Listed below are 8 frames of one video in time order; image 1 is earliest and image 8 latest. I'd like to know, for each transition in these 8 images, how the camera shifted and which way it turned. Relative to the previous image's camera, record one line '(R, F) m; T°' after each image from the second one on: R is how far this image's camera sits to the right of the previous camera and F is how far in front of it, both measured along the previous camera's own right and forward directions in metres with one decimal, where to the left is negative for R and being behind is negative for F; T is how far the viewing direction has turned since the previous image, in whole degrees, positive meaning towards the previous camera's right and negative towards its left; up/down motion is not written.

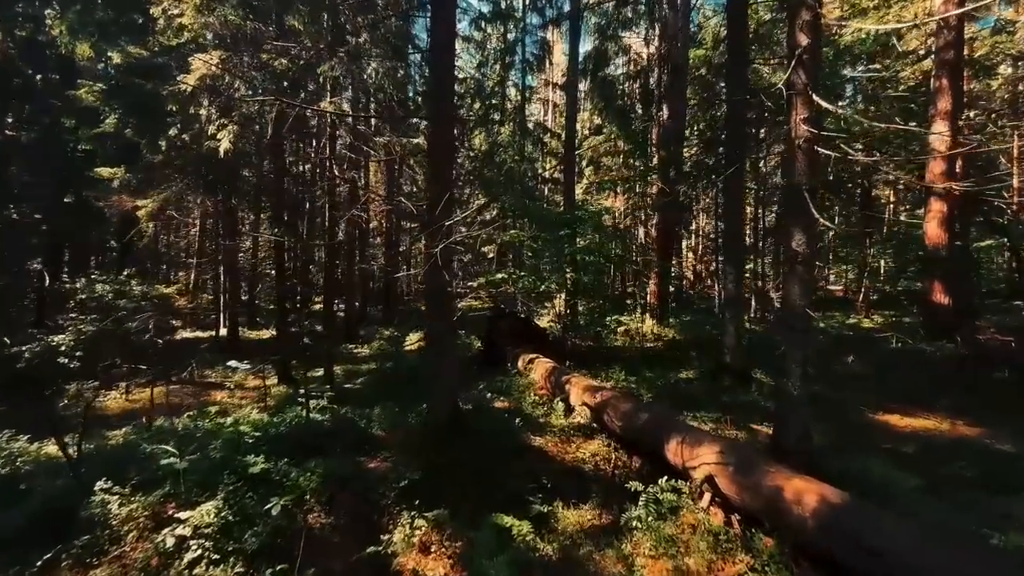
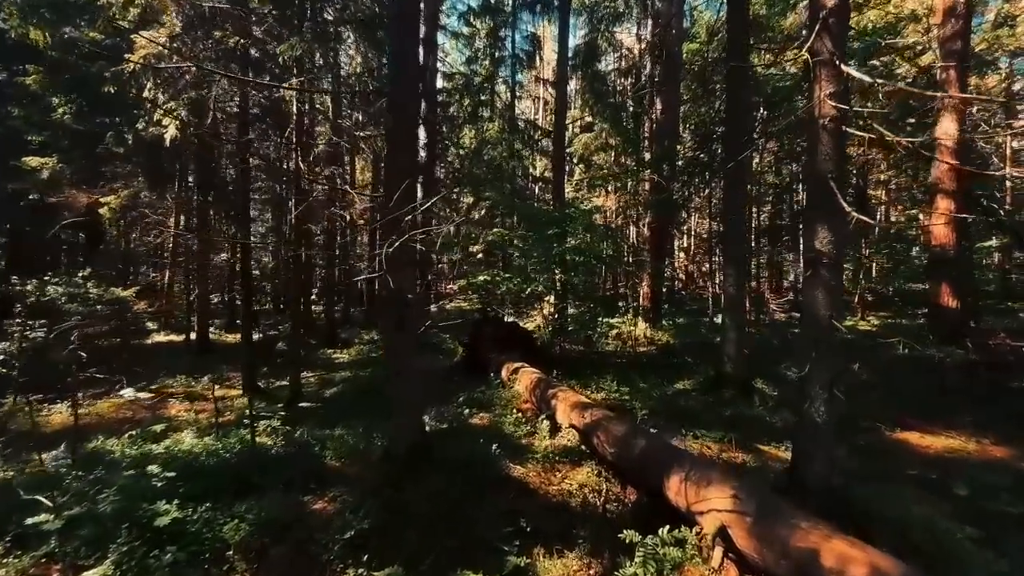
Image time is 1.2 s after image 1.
(+0.2, +0.8) m; +1°
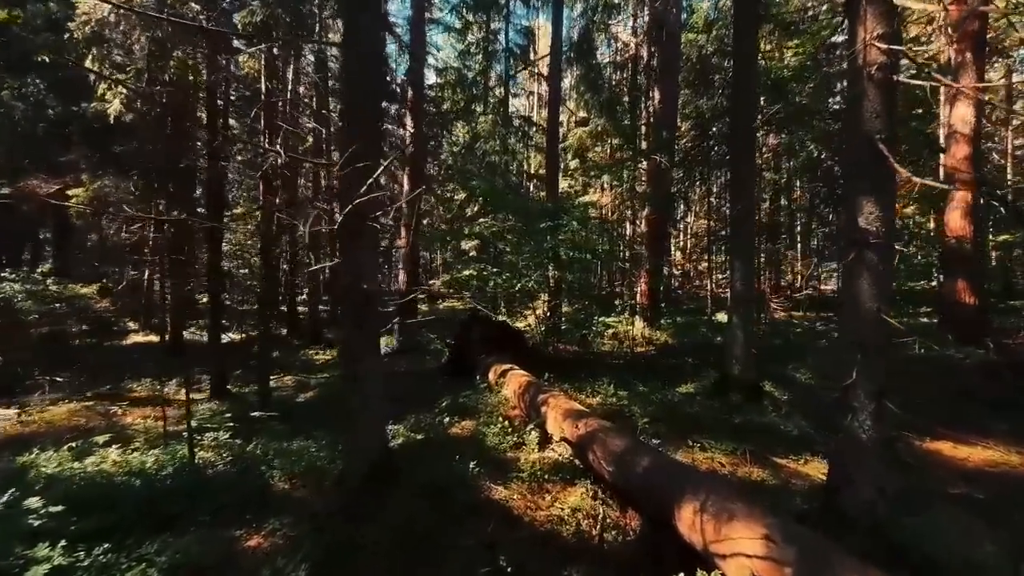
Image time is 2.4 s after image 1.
(+0.1, +0.8) m; +1°
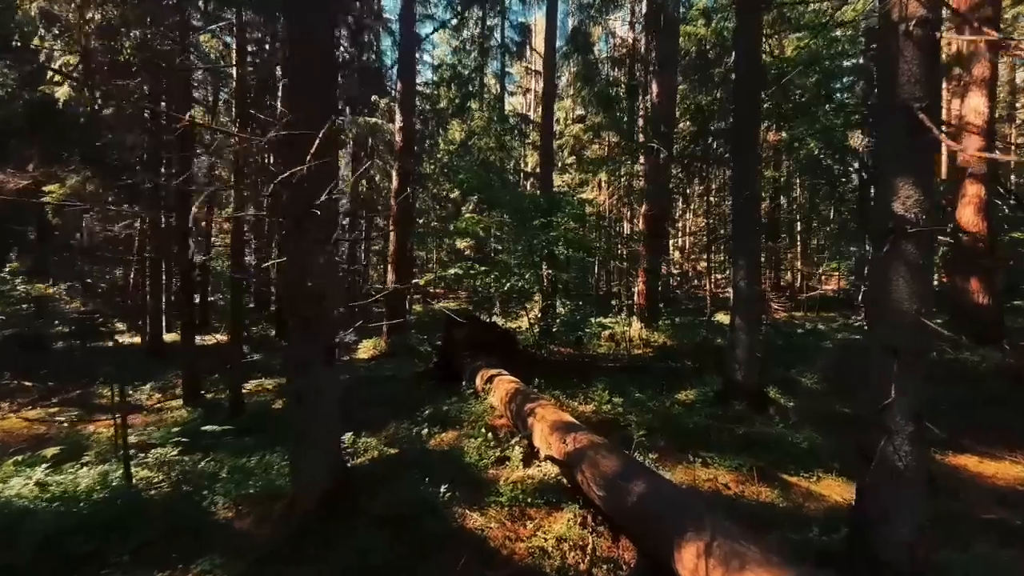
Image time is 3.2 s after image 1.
(+0.2, +0.5) m; 0°
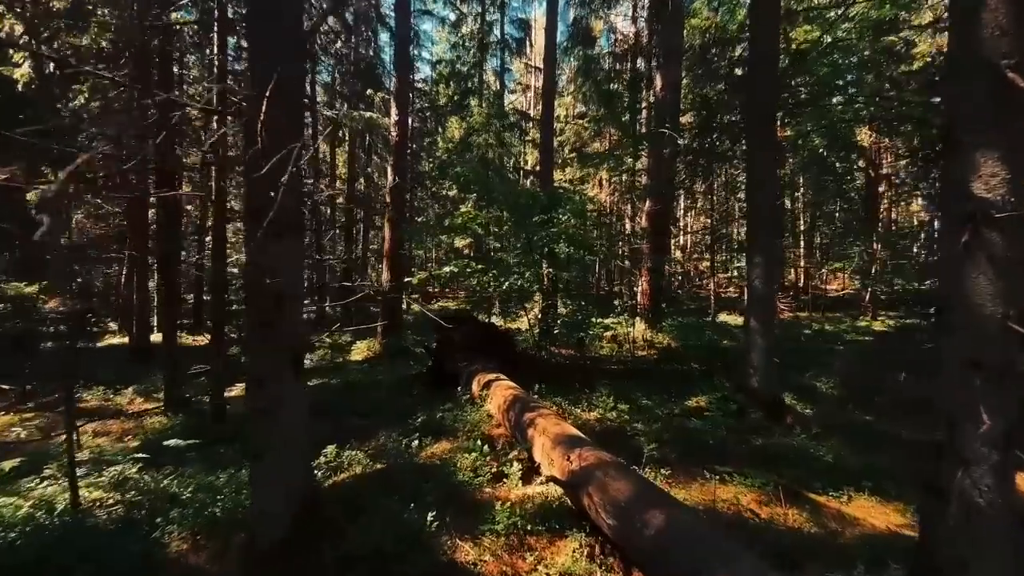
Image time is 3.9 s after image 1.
(0.0, +0.5) m; 0°
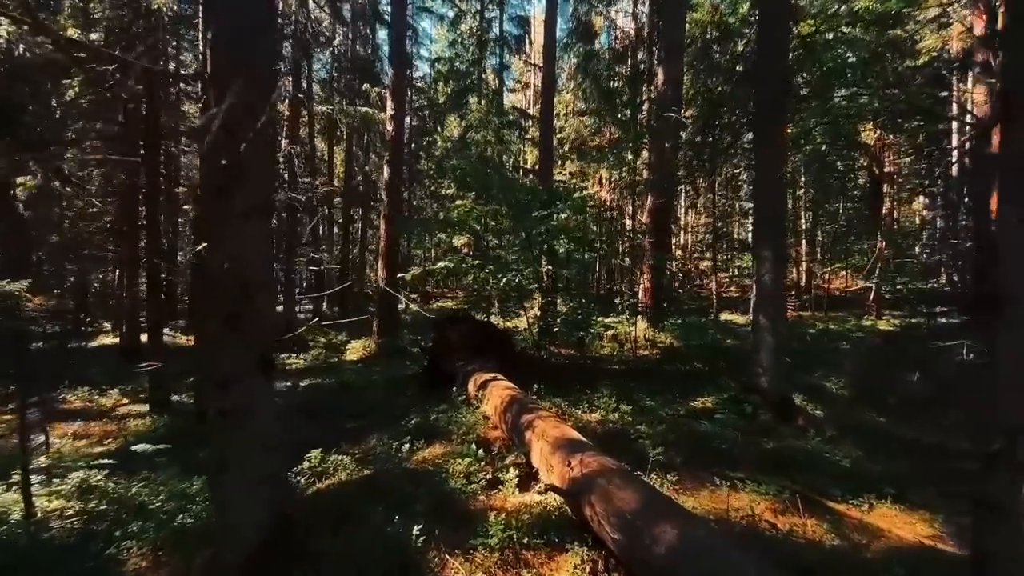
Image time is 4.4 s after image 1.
(0.0, +0.3) m; 0°
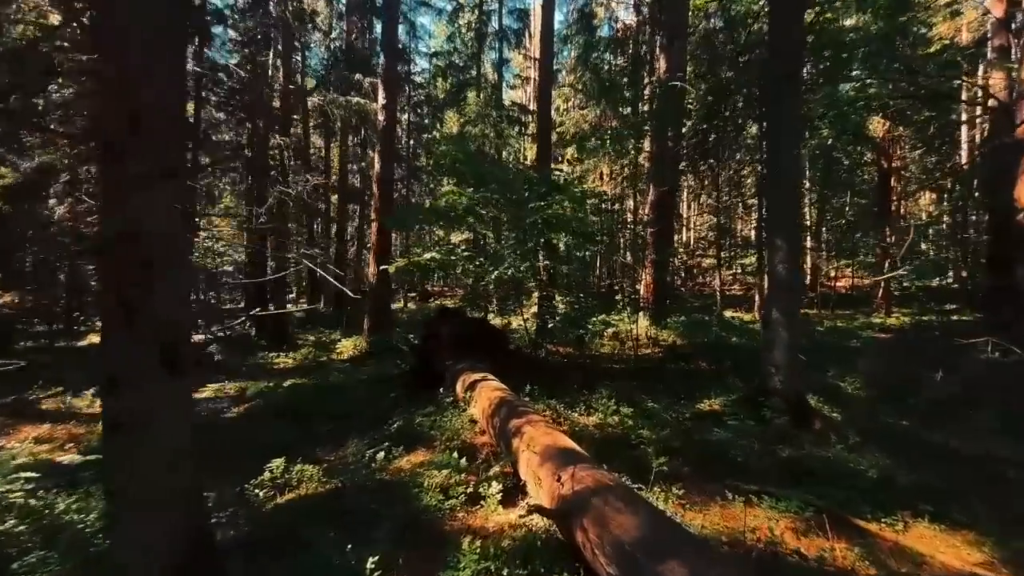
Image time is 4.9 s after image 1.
(+0.2, +0.5) m; 0°
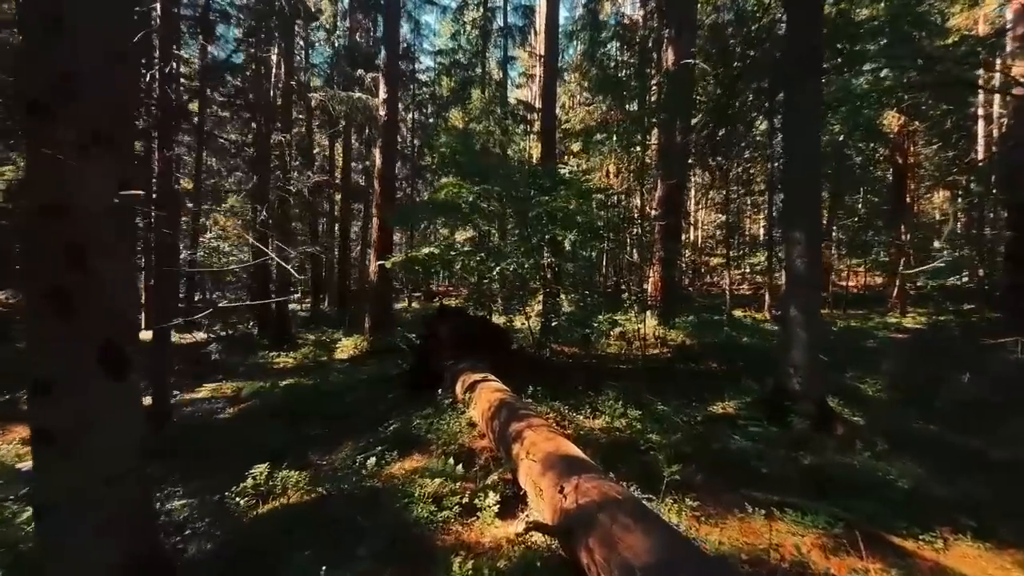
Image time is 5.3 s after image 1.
(+0.1, +0.3) m; -1°
